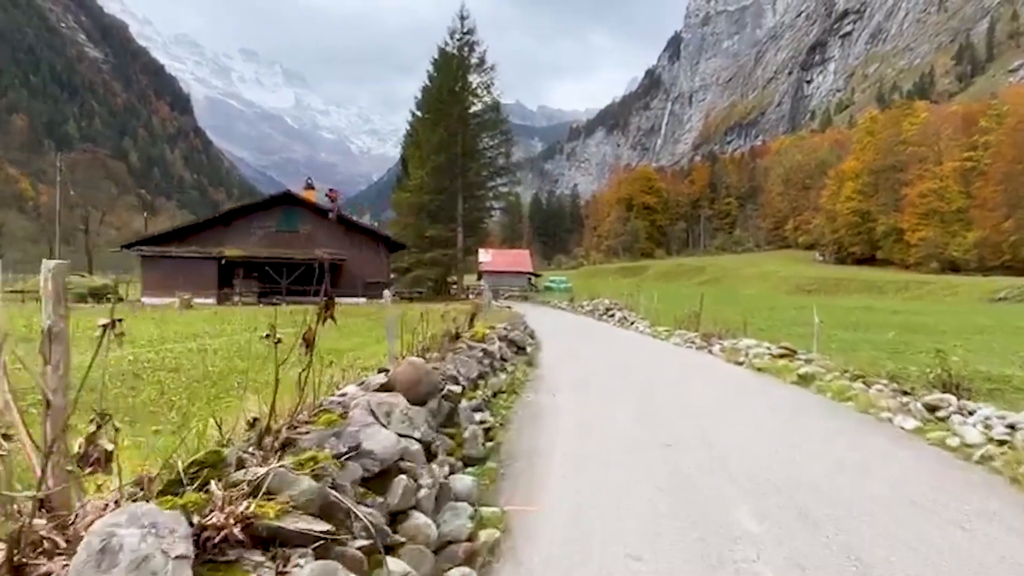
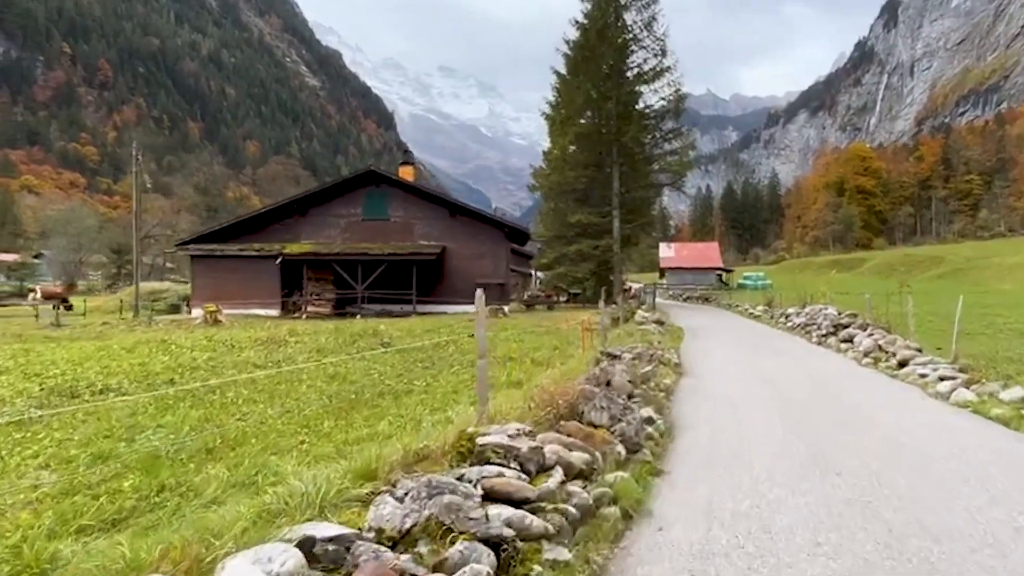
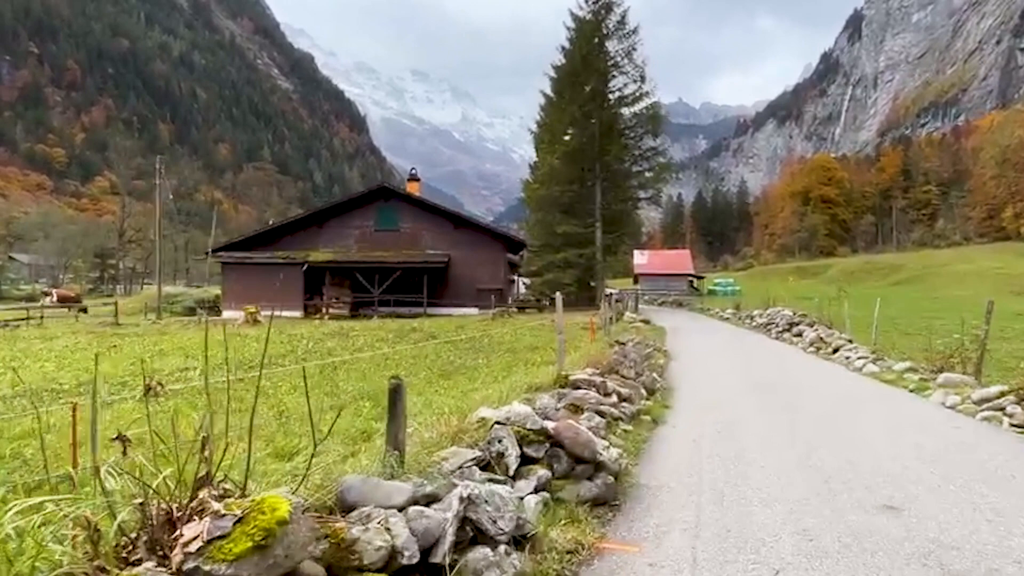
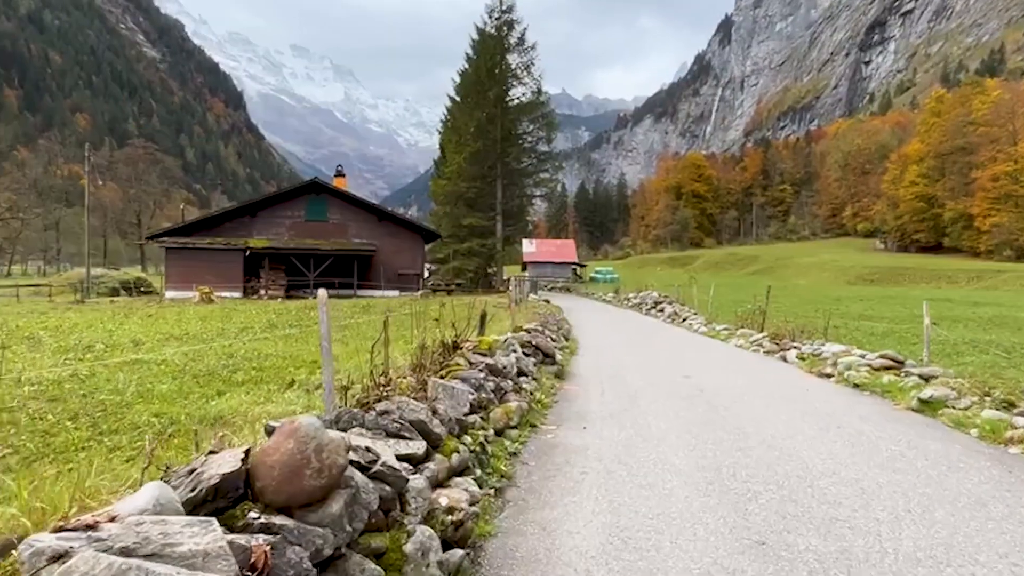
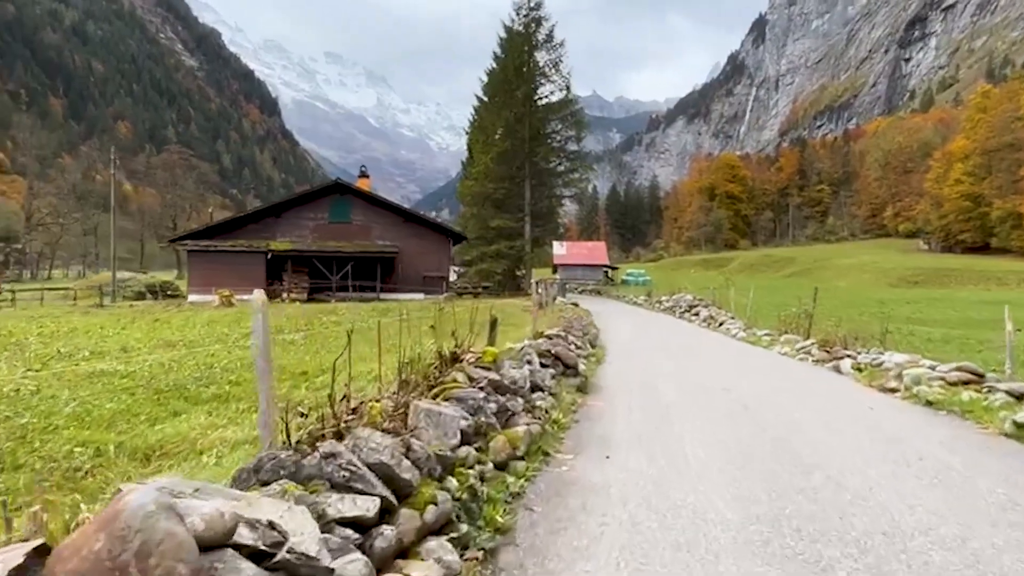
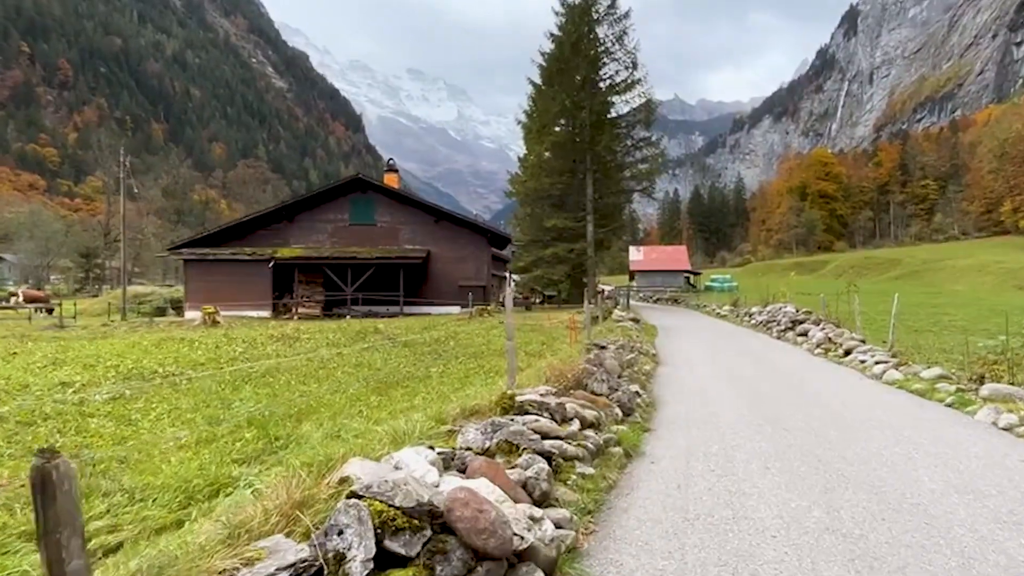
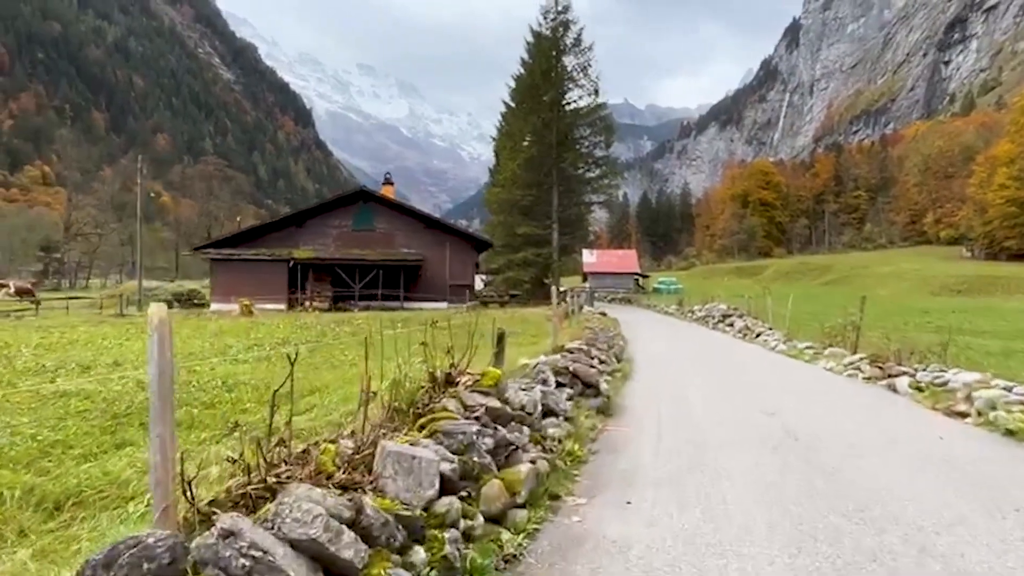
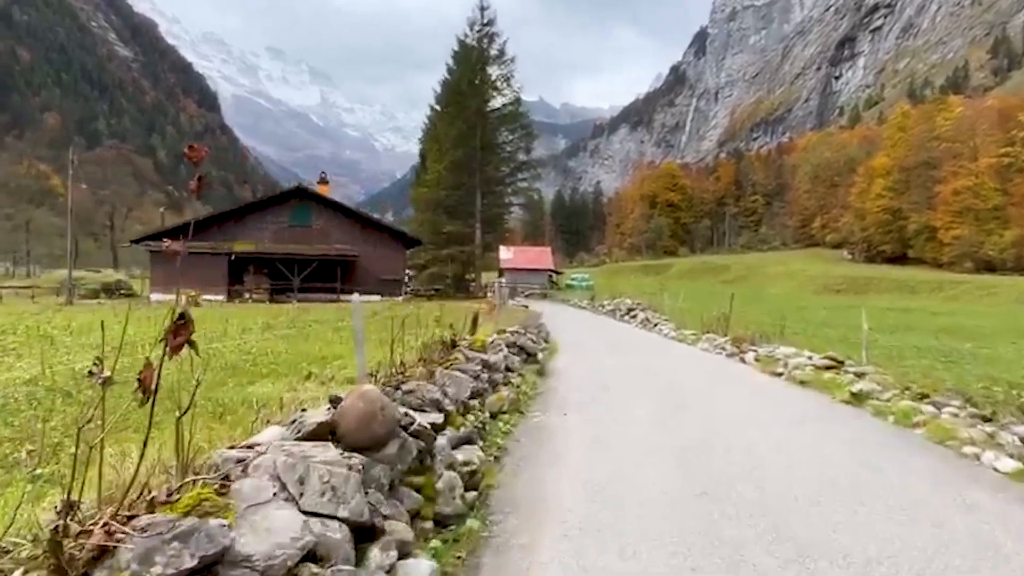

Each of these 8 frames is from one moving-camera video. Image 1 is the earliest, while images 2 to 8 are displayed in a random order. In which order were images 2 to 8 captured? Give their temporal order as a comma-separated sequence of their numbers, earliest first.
8, 4, 5, 7, 3, 6, 2
